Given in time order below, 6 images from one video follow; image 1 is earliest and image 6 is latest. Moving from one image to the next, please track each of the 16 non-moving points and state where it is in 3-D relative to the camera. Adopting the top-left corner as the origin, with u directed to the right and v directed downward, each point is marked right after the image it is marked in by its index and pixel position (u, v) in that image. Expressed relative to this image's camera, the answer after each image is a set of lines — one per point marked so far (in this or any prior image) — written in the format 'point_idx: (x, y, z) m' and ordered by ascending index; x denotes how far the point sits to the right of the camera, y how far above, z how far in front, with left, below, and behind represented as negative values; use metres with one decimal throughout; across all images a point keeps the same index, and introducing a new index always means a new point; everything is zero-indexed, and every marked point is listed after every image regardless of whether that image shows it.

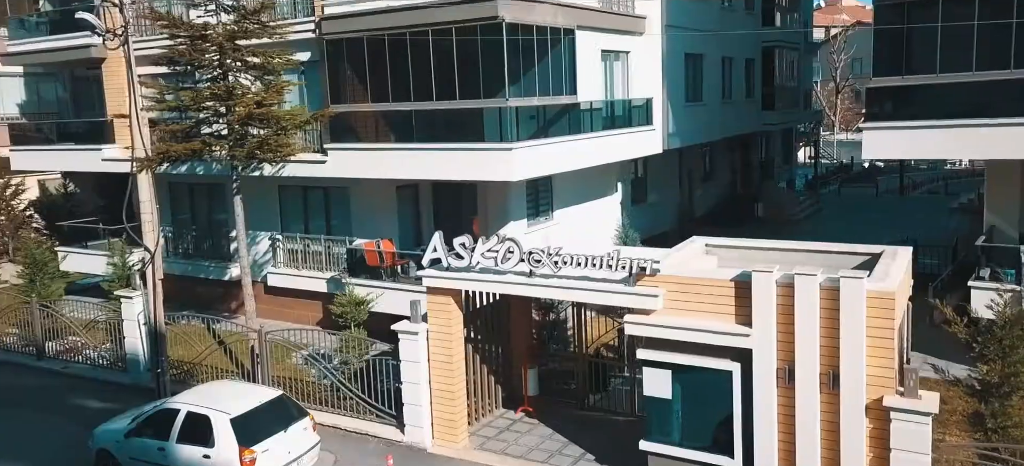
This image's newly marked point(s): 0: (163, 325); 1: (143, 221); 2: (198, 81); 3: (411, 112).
0: (-6.2, -1.7, +17.6) m
1: (-6.4, +0.2, +17.2) m
2: (-5.6, +2.8, +17.9) m
3: (-1.7, +2.4, +19.2) m
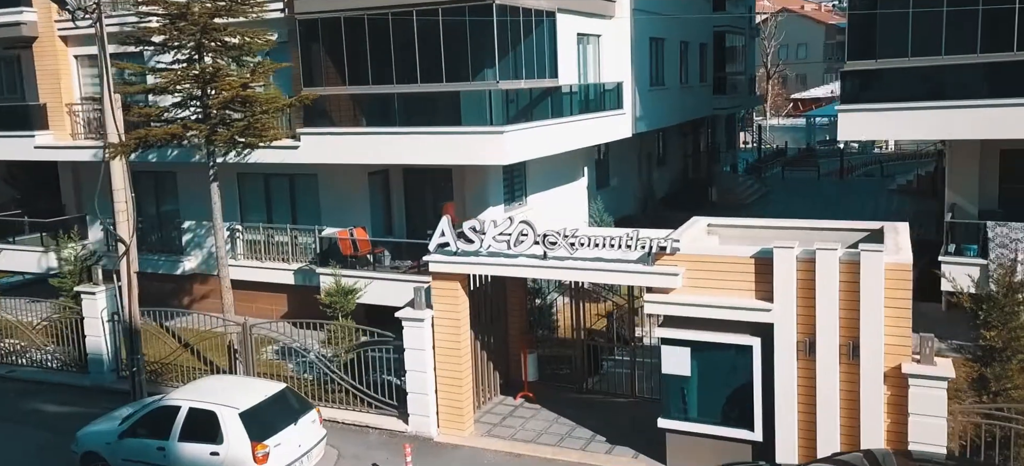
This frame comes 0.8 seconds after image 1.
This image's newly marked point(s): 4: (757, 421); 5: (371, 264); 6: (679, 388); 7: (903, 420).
0: (-6.4, -1.5, +16.8) m
1: (-6.6, +0.4, +16.4) m
2: (-5.8, +3.0, +17.1) m
3: (-2.1, +2.7, +18.8) m
4: (+3.3, -2.5, +13.3) m
5: (-2.9, -0.6, +19.6) m
6: (+2.3, -2.2, +13.8) m
7: (+4.9, -2.3, +12.5) m
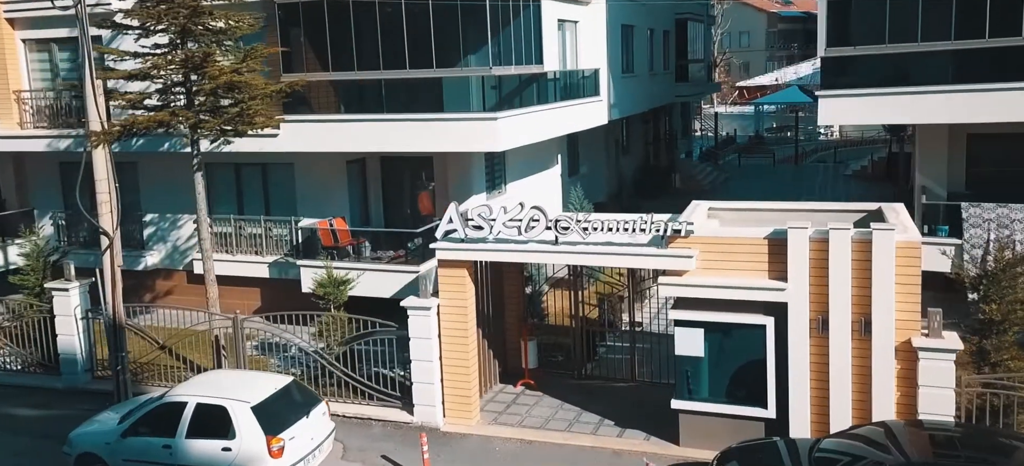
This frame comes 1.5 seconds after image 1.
0: (-6.4, -1.4, +16.2) m
1: (-6.6, +0.5, +15.7) m
2: (-6.0, +3.1, +16.4) m
3: (-2.4, +2.9, +18.4) m
4: (+3.5, -2.3, +13.5) m
5: (-3.2, -0.4, +19.2) m
6: (+2.5, -1.9, +14.0) m
7: (+5.2, -2.0, +12.9) m
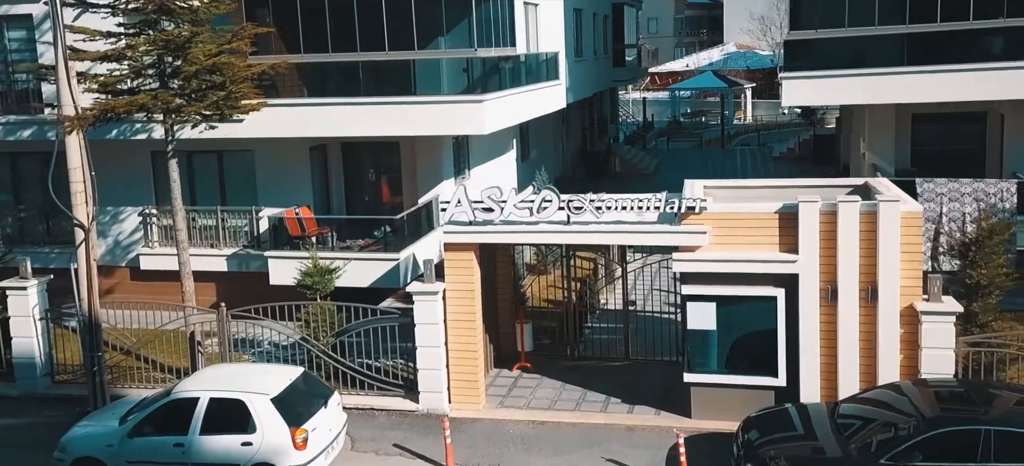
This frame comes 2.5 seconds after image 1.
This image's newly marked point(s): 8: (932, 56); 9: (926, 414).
0: (-6.4, -1.3, +15.2) m
1: (-6.6, +0.6, +14.7) m
2: (-6.1, +3.3, +15.5) m
3: (-2.9, +3.1, +18.0) m
4: (+3.8, -1.9, +13.9) m
5: (-3.7, -0.2, +18.7) m
6: (+2.8, -1.6, +14.3) m
7: (+5.6, -1.6, +13.5) m
8: (+7.9, +3.3, +18.4) m
9: (+5.0, -2.2, +12.0) m
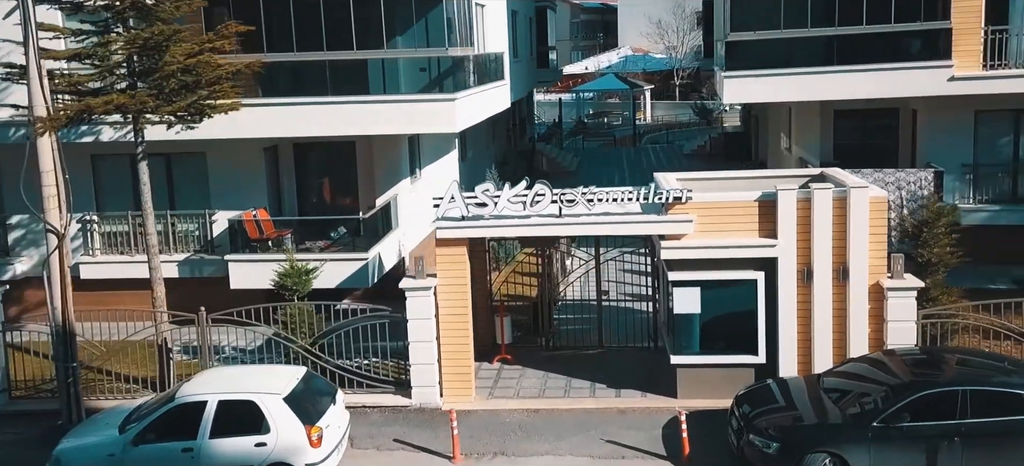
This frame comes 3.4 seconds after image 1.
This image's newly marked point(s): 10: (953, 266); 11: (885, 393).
0: (-6.5, -1.4, +14.7) m
1: (-6.7, +0.5, +14.2) m
2: (-6.4, +3.2, +15.0) m
3: (-3.5, +3.1, +17.9) m
4: (+3.8, -1.7, +14.9) m
5: (-4.4, -0.3, +18.5) m
6: (+2.7, -1.4, +15.0) m
7: (+5.5, -1.4, +14.7) m
8: (+7.0, +3.6, +19.9) m
9: (+5.3, -2.0, +13.1) m
10: (+7.1, -0.5, +15.8) m
11: (+4.9, -2.1, +13.0) m
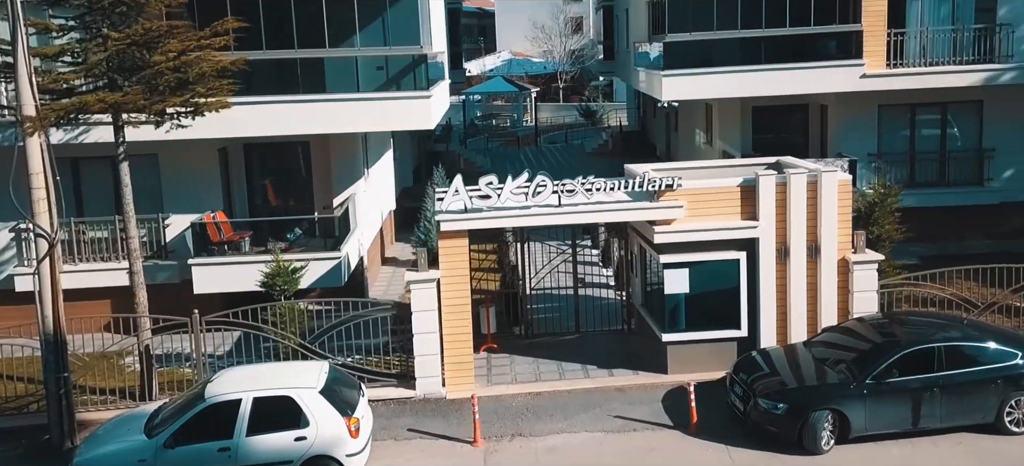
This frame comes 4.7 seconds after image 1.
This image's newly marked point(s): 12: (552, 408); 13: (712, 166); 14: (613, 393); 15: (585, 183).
0: (-6.3, -1.4, +14.0) m
1: (-6.5, +0.5, +13.5) m
2: (-6.5, +3.1, +14.4) m
3: (-4.1, +3.1, +17.8) m
4: (+3.8, -1.4, +16.0) m
5: (-4.9, -0.3, +18.2) m
6: (+2.6, -1.2, +16.0) m
7: (+5.5, -1.1, +16.2) m
8: (+5.9, +3.9, +21.6) m
9: (+5.6, -1.6, +14.6) m
10: (+6.8, -0.2, +17.5) m
11: (+5.2, -1.8, +14.4) m
12: (+0.6, -2.7, +15.3) m
13: (+3.6, +1.2, +17.8) m
14: (+1.6, -2.5, +15.7) m
15: (+1.0, +0.8, +15.5) m
